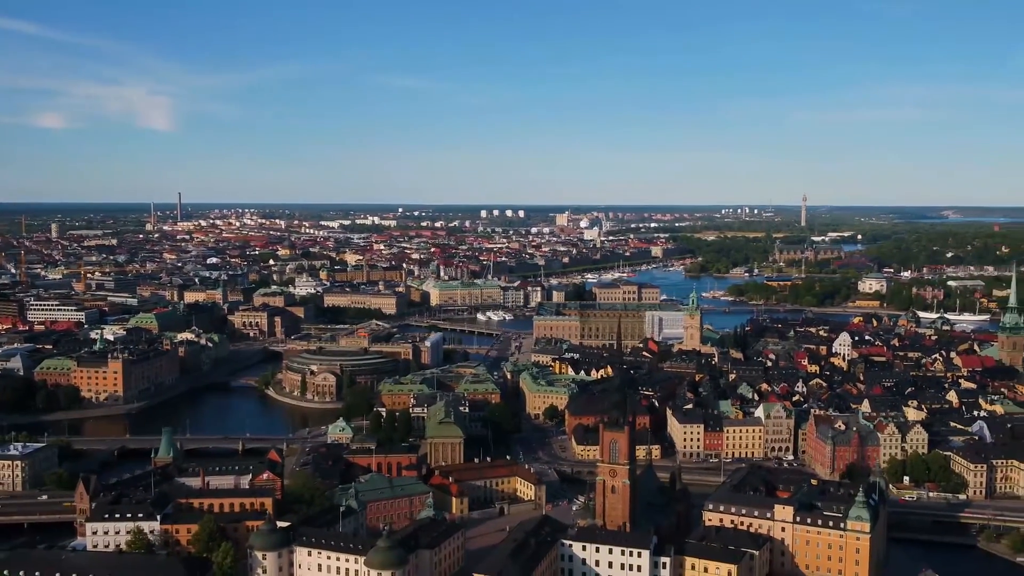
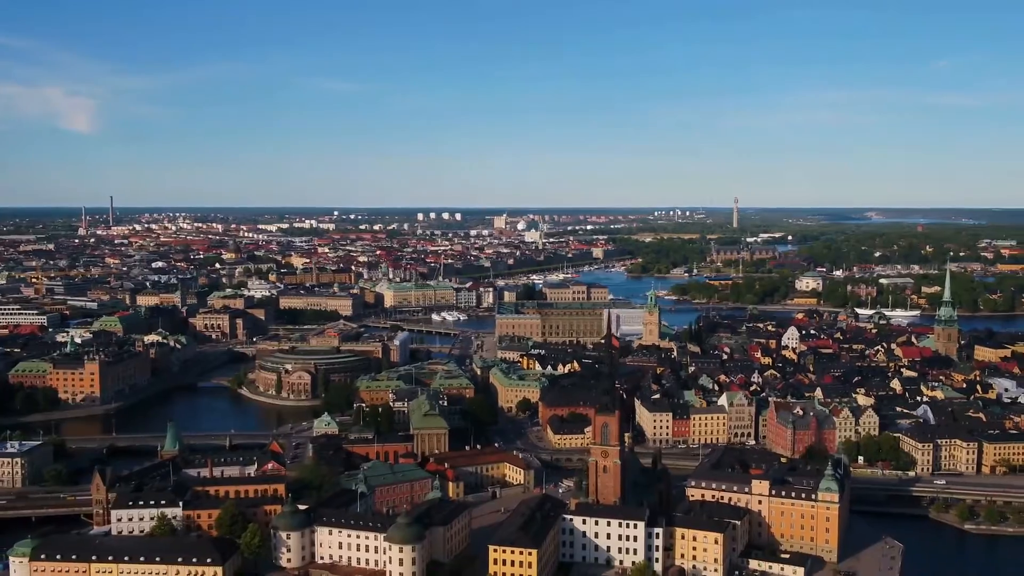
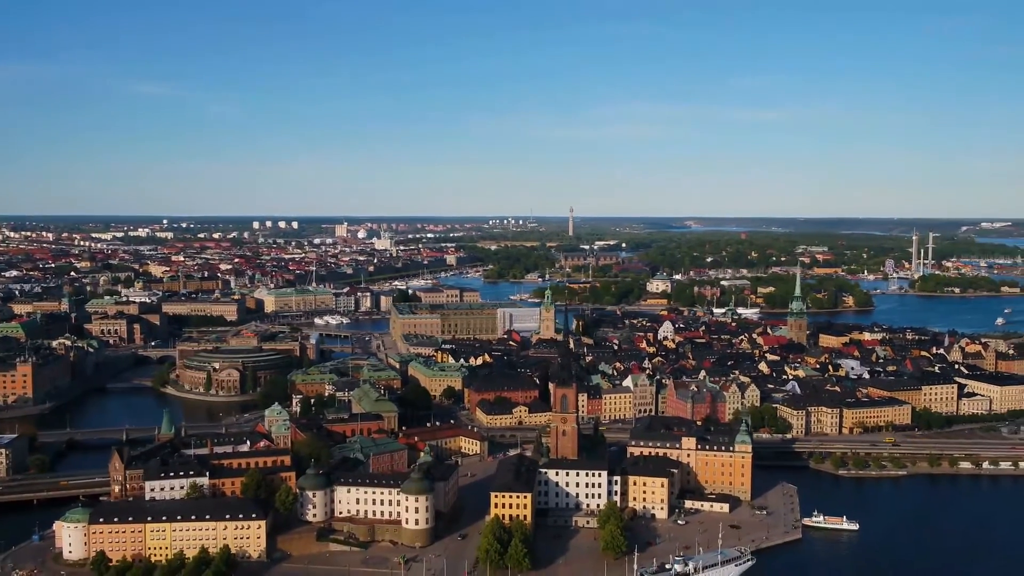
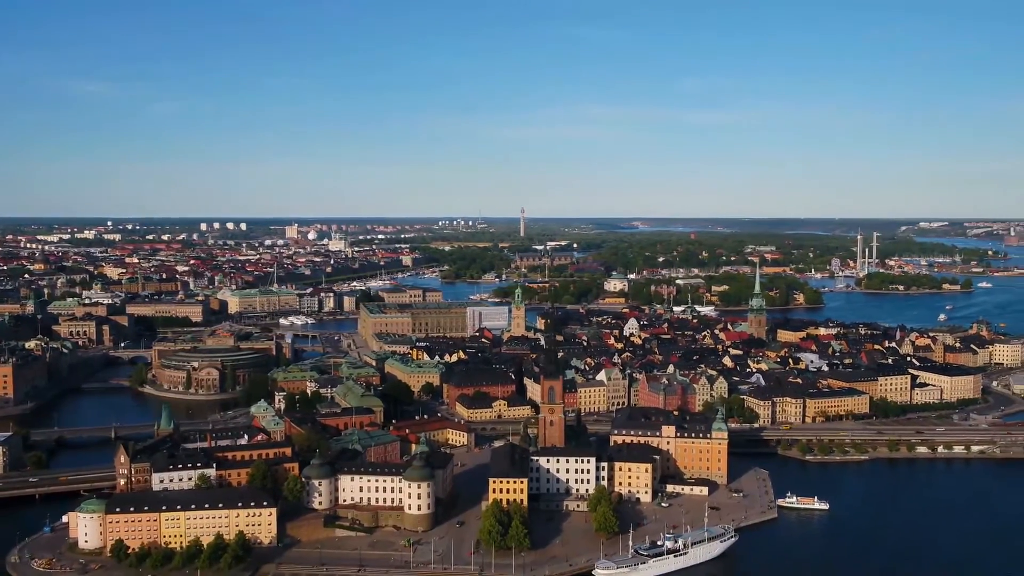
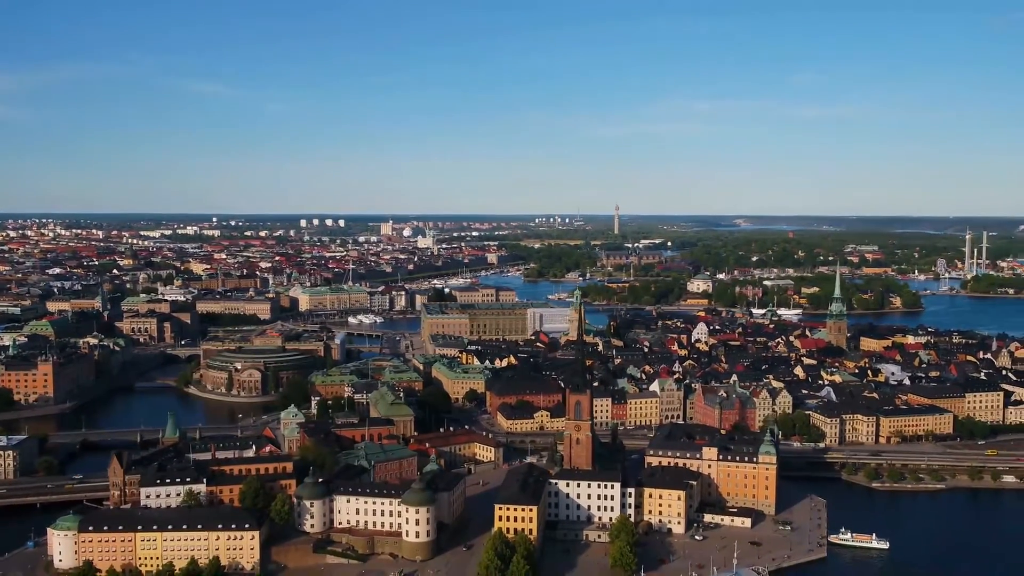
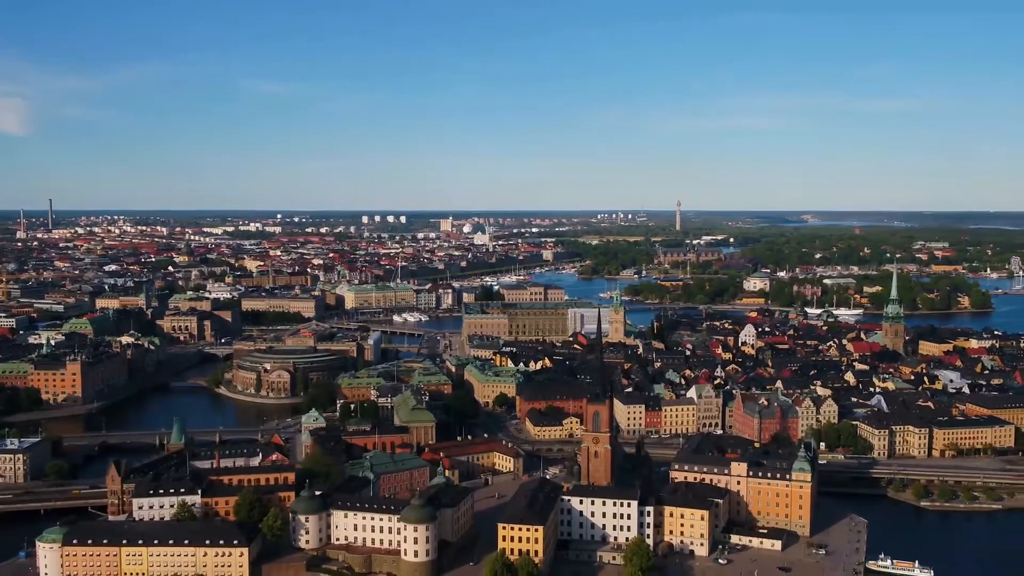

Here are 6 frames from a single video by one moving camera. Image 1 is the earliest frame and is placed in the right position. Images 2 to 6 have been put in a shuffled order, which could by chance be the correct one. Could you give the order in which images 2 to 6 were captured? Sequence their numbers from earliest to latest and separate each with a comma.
2, 6, 5, 3, 4
